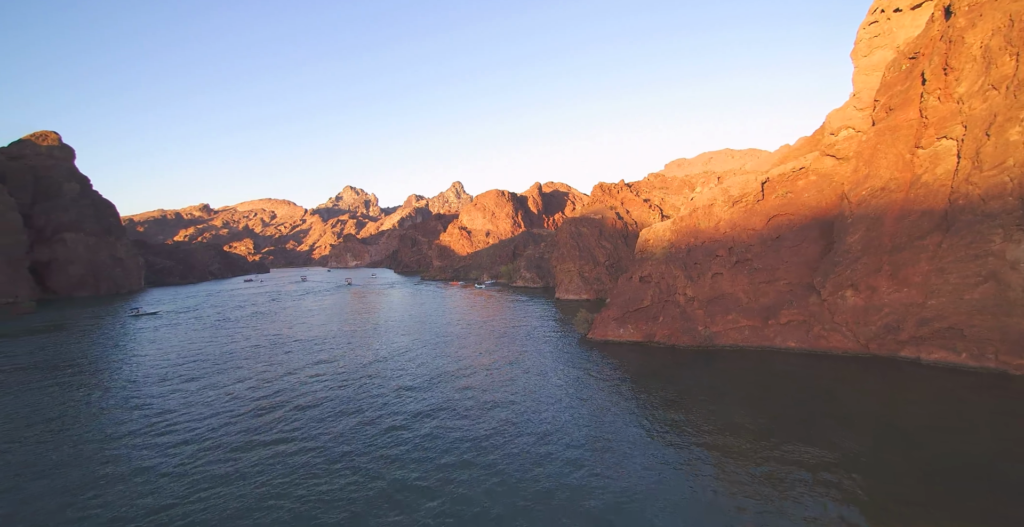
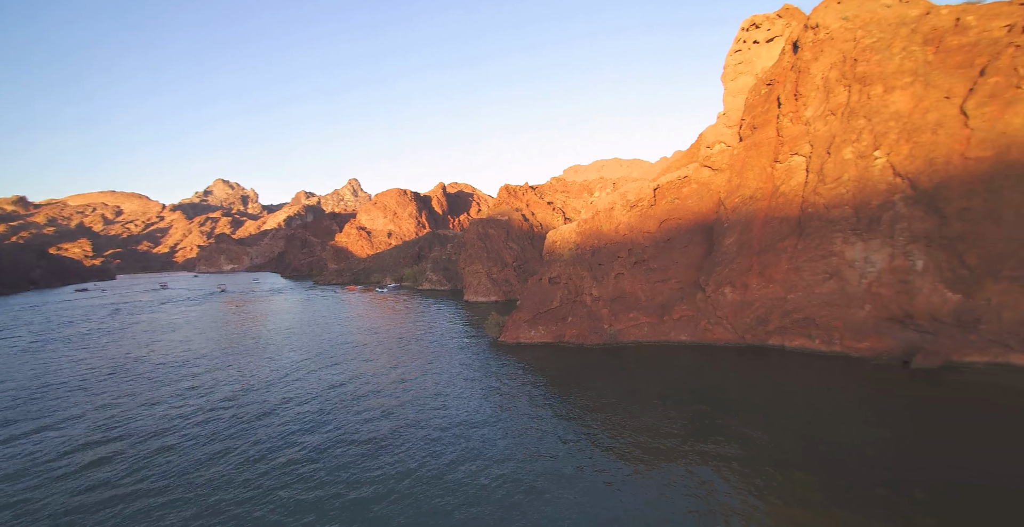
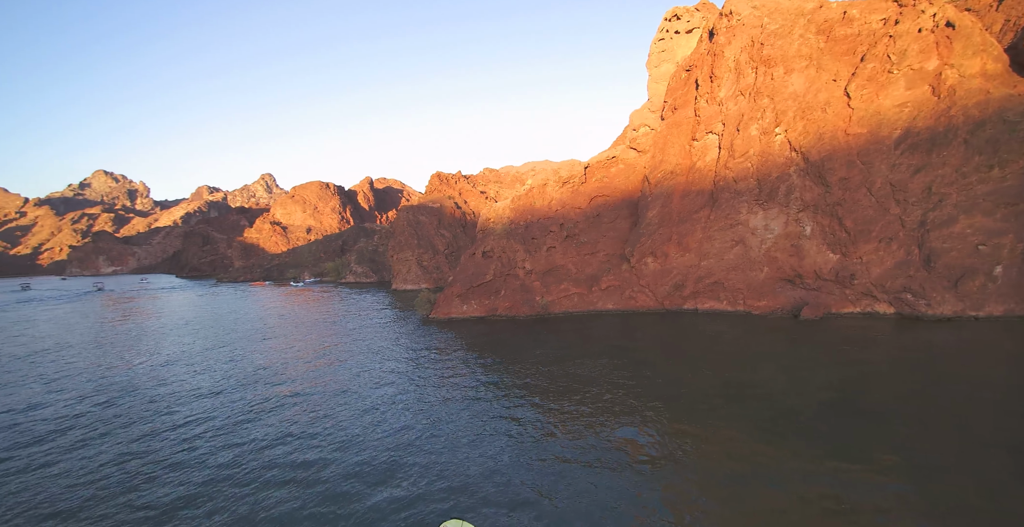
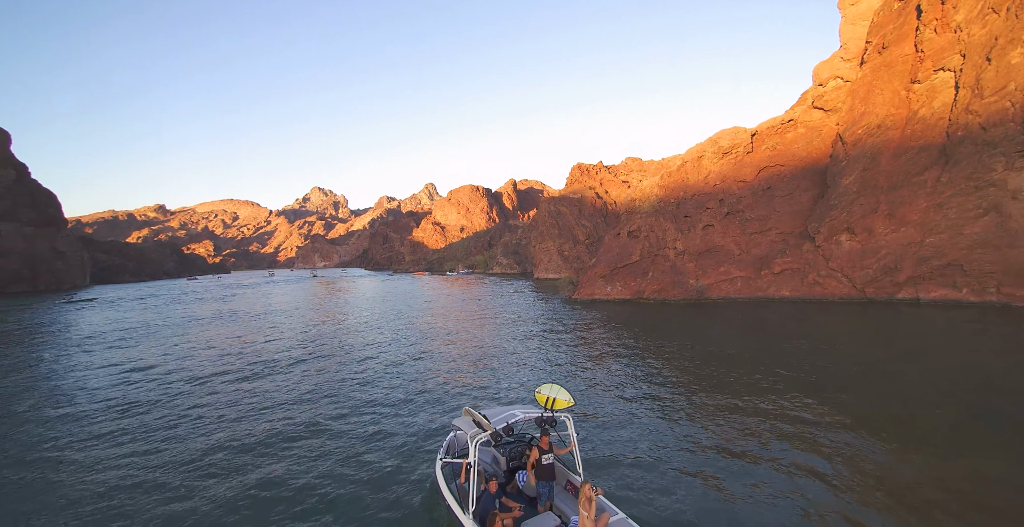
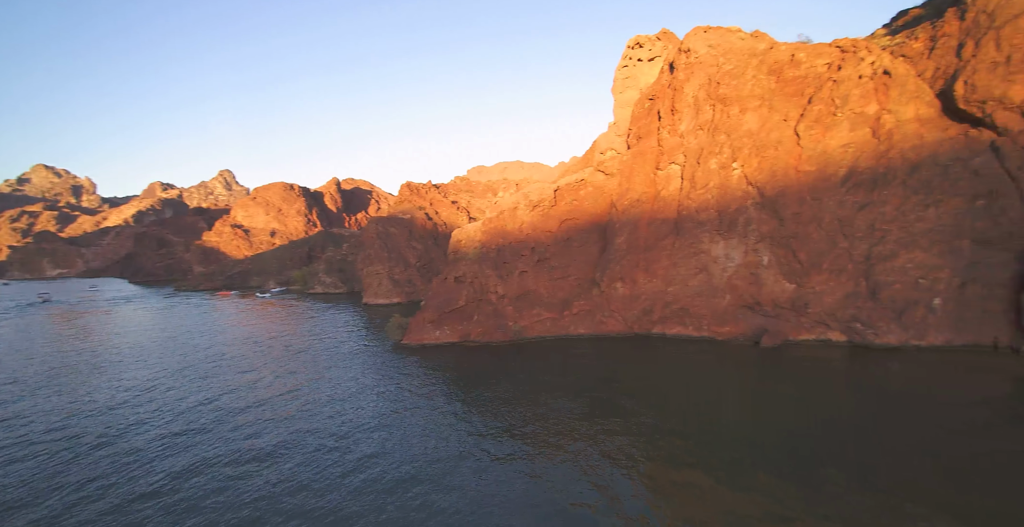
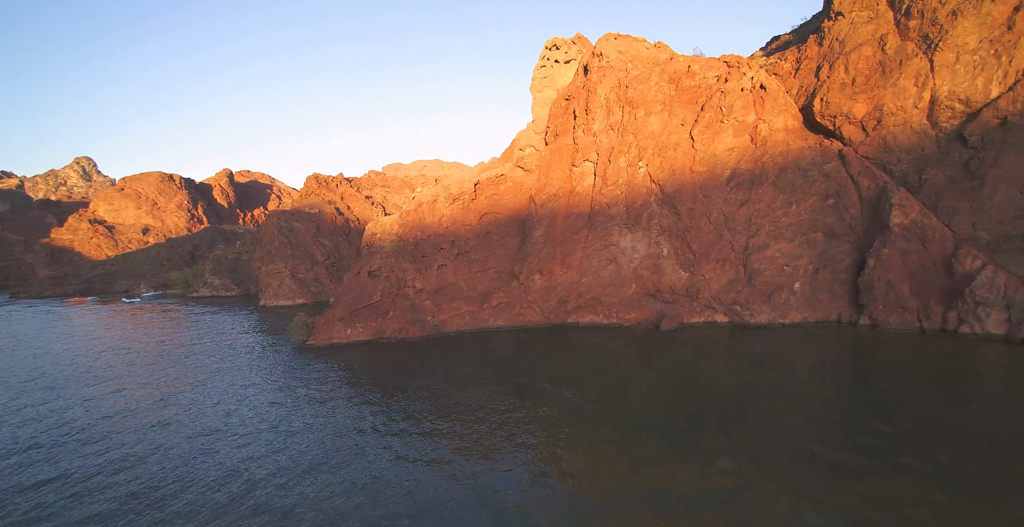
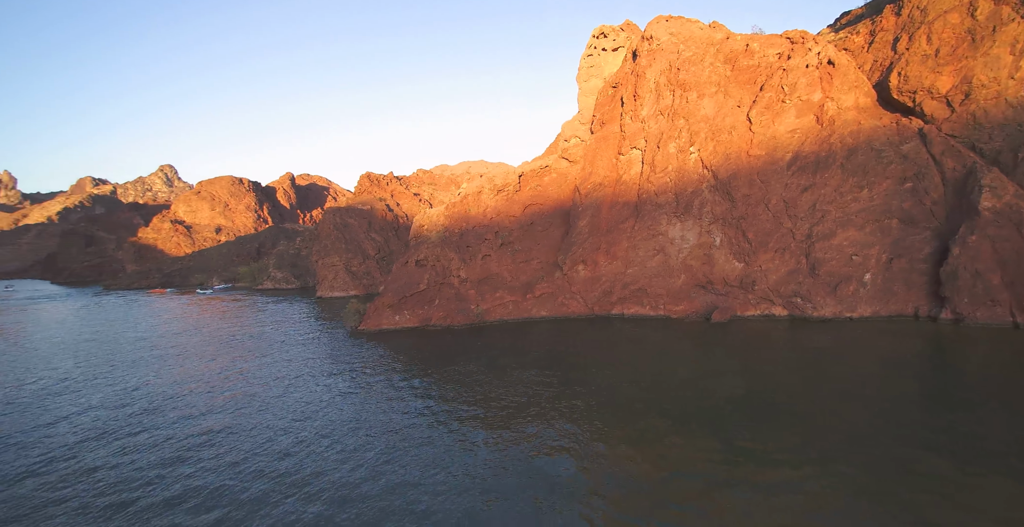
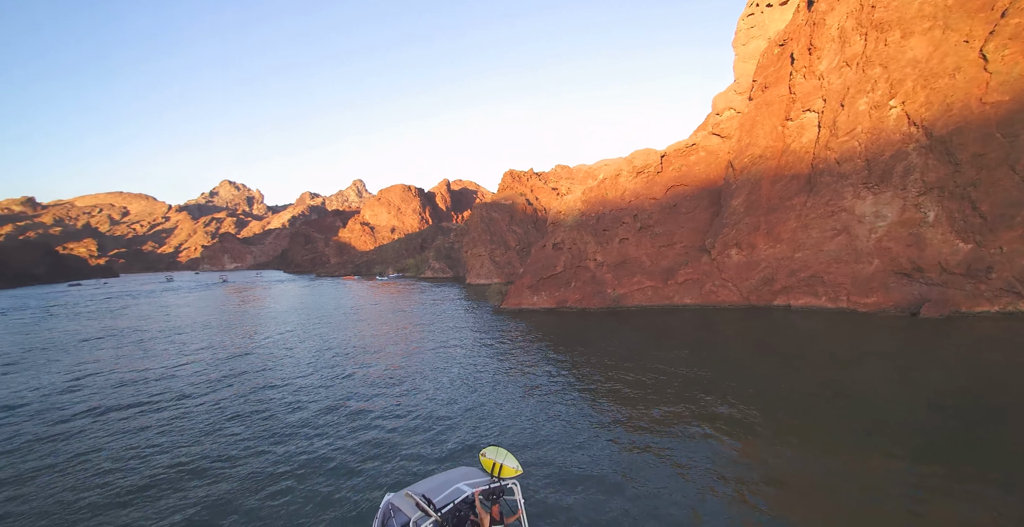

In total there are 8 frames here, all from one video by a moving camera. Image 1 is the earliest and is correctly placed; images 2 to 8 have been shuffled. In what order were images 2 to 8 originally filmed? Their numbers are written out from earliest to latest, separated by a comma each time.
2, 5, 6, 7, 3, 8, 4
